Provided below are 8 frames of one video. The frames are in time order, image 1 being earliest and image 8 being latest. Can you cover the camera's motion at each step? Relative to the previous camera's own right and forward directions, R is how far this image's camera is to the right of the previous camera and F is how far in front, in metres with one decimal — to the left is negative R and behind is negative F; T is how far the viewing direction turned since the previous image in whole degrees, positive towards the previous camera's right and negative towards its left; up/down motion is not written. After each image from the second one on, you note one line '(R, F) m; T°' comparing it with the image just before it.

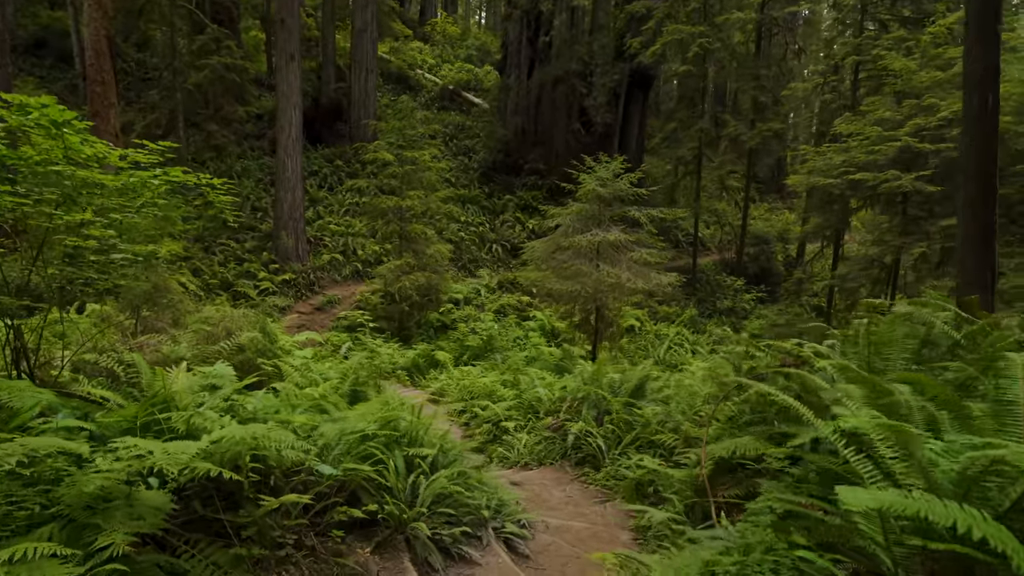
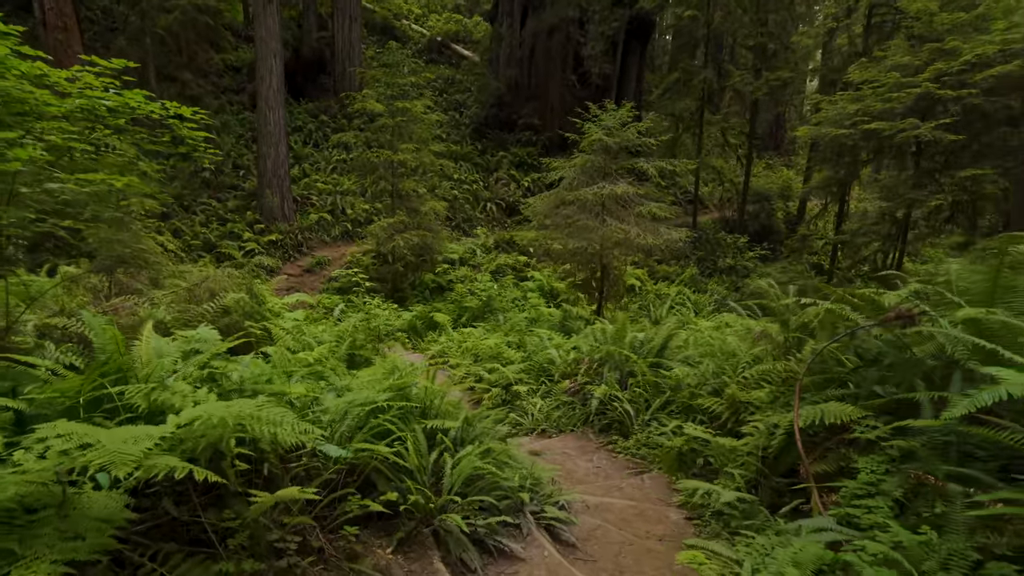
(-0.3, +0.6) m; +1°
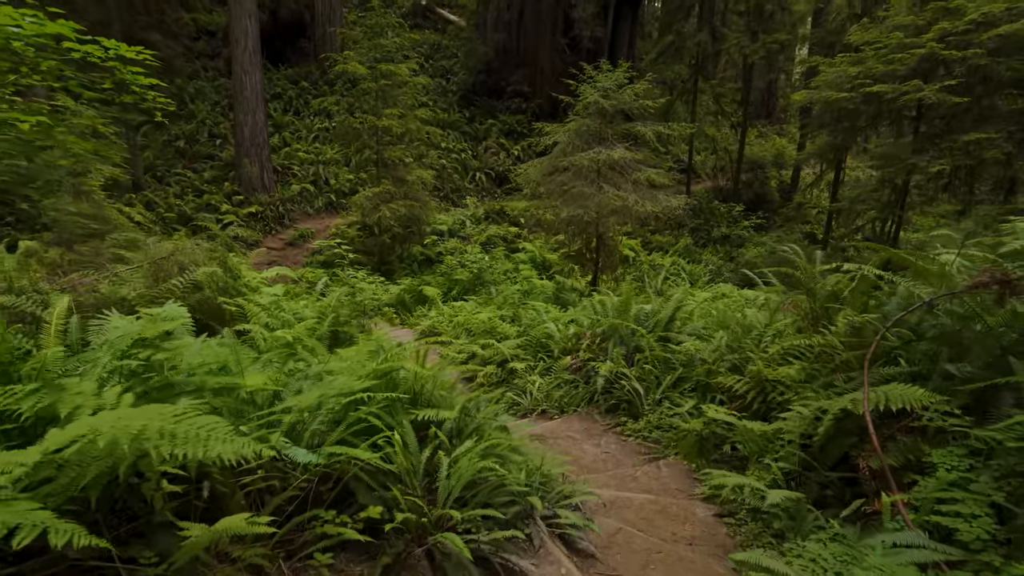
(-0.1, +0.5) m; +1°
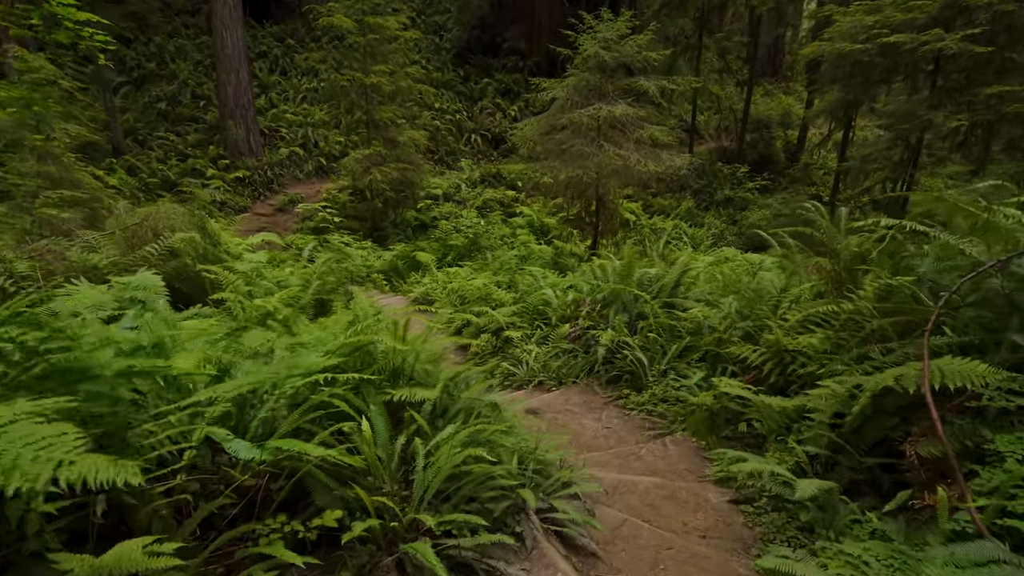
(0.0, +0.4) m; 0°
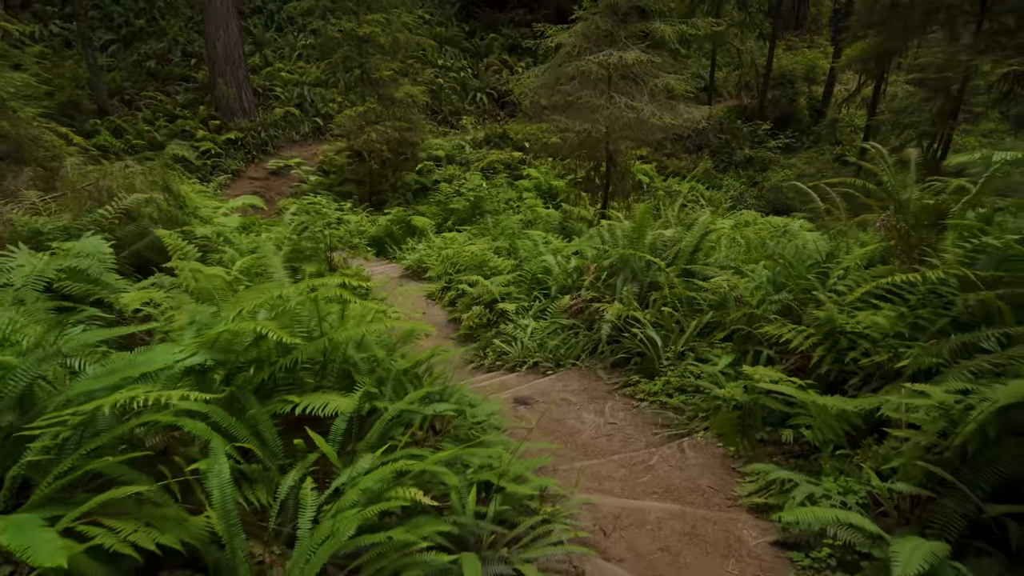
(+0.2, +0.7) m; -1°
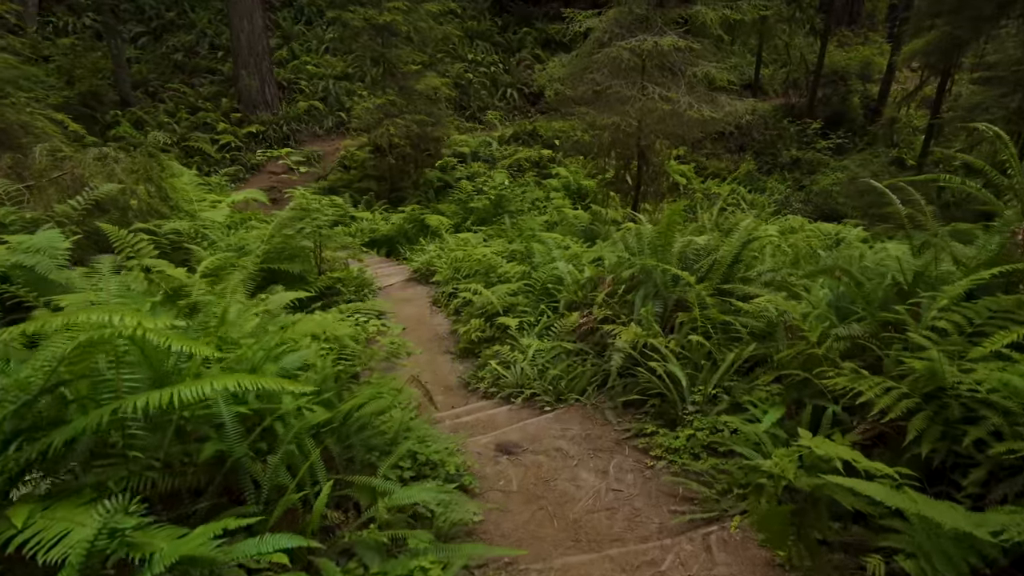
(+0.2, +0.7) m; -3°
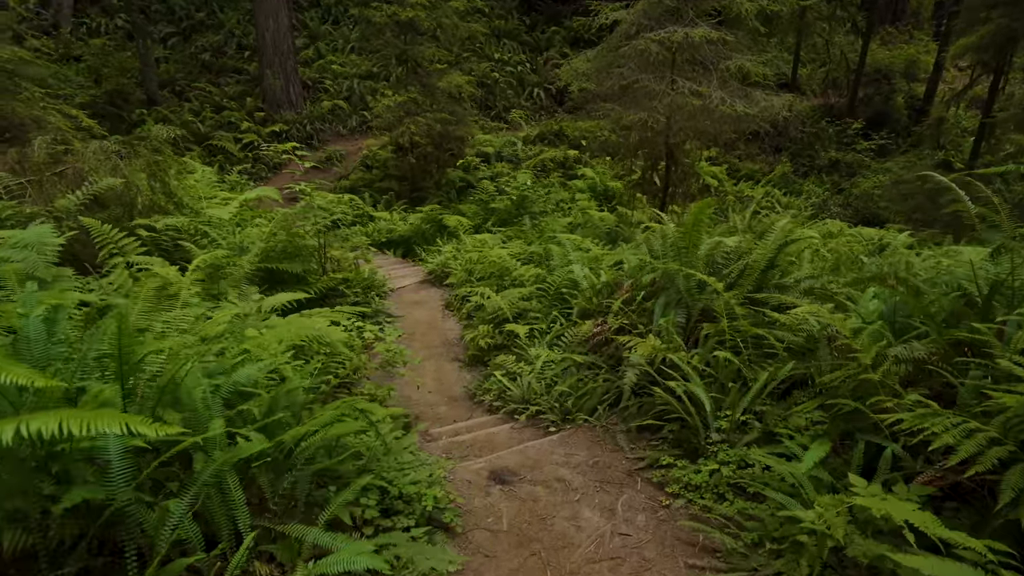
(+0.1, +0.4) m; -3°
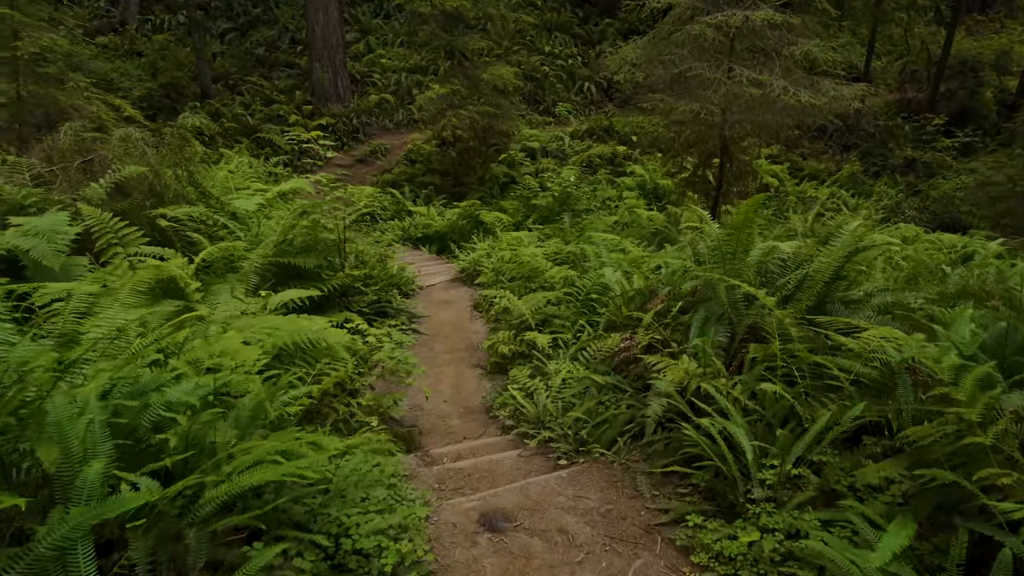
(+0.2, +0.4) m; -5°
